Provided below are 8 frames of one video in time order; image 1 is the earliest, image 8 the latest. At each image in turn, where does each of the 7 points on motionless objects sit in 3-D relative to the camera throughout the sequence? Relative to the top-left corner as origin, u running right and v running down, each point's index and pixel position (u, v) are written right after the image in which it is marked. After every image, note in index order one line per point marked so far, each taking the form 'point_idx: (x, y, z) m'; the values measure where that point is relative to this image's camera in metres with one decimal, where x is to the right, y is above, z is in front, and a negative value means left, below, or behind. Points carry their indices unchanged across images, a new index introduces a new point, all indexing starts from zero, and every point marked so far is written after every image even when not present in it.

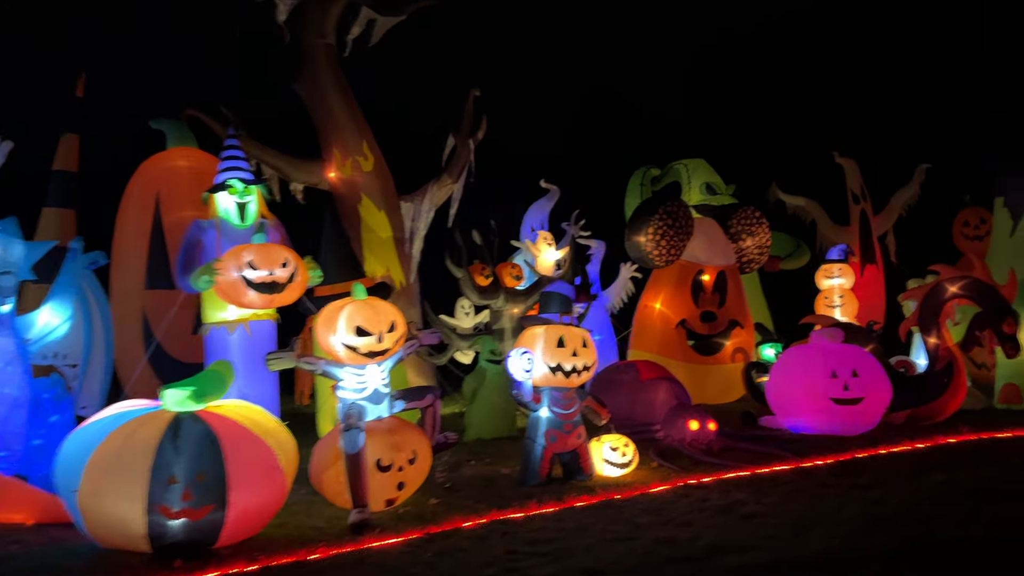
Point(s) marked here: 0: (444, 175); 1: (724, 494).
0: (-0.8, +1.4, +9.5) m
1: (+1.4, -1.4, +5.4) m
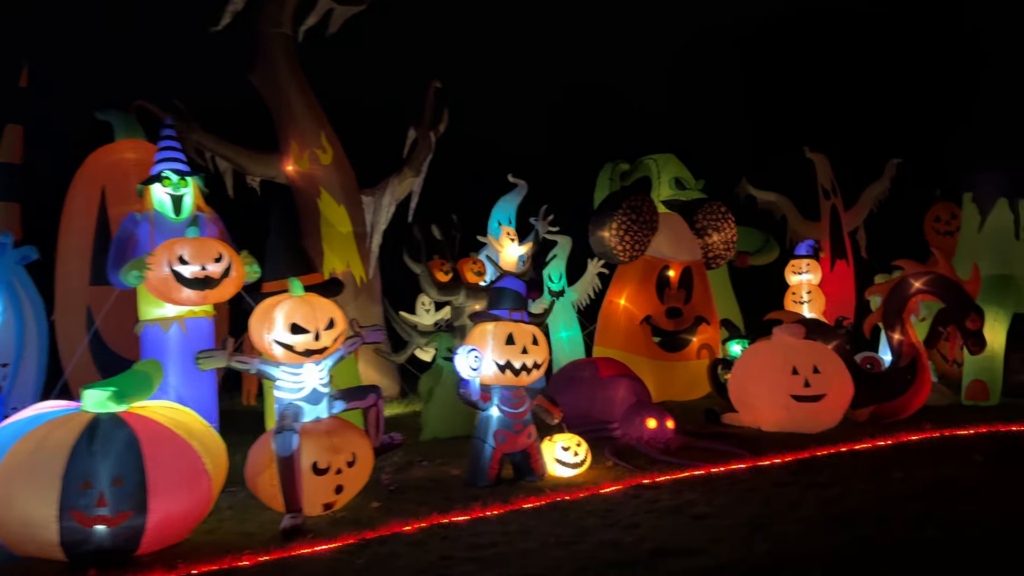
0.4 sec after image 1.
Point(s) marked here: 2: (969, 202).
0: (-1.3, +1.4, +9.3) m
1: (+1.1, -1.4, +5.2) m
2: (+6.2, +1.1, +10.7) m
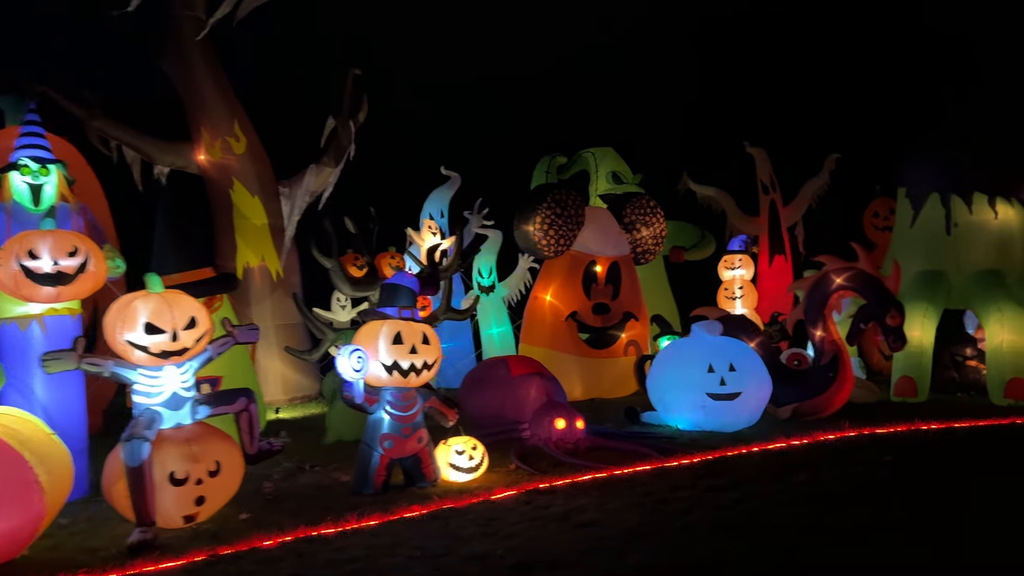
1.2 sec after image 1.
0: (-2.1, +1.5, +9.0) m
1: (+0.4, -1.3, +5.0) m
2: (+5.2, +1.2, +10.6) m
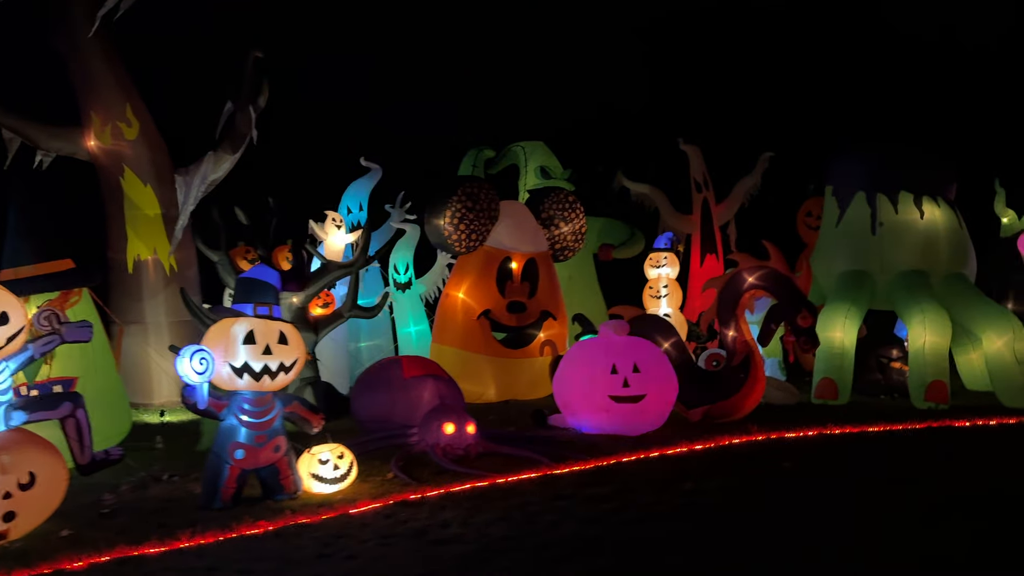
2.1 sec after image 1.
0: (-3.1, +1.5, +8.5) m
1: (-0.5, -1.3, +4.6) m
2: (+4.2, +1.2, +10.4) m
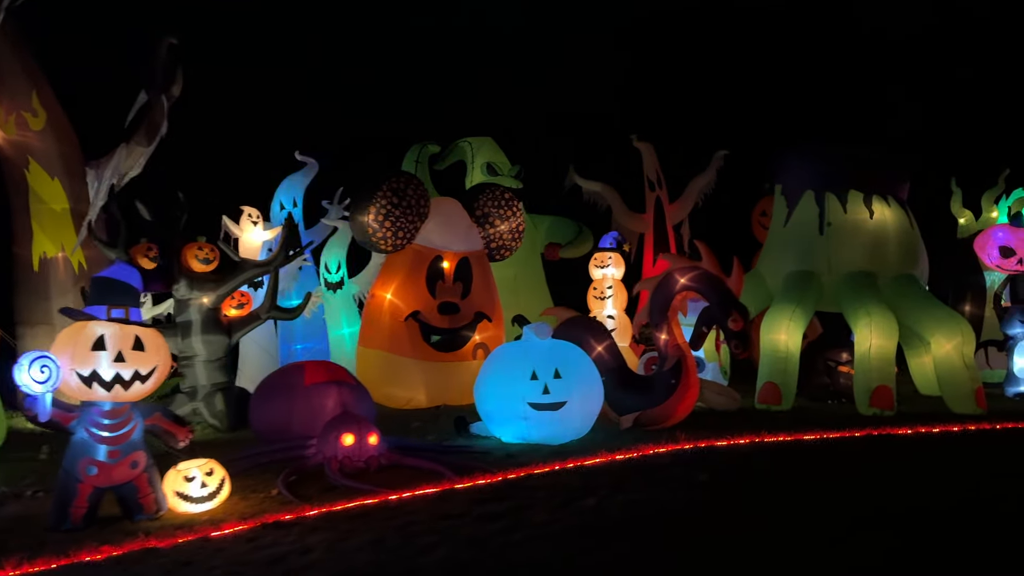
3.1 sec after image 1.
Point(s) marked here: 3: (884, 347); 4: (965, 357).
0: (-3.8, +1.5, +8.1) m
1: (-1.1, -1.3, +4.2) m
2: (+3.4, +1.2, +10.1) m
3: (+4.1, -0.6, +8.7) m
4: (+5.0, -0.8, +8.8) m
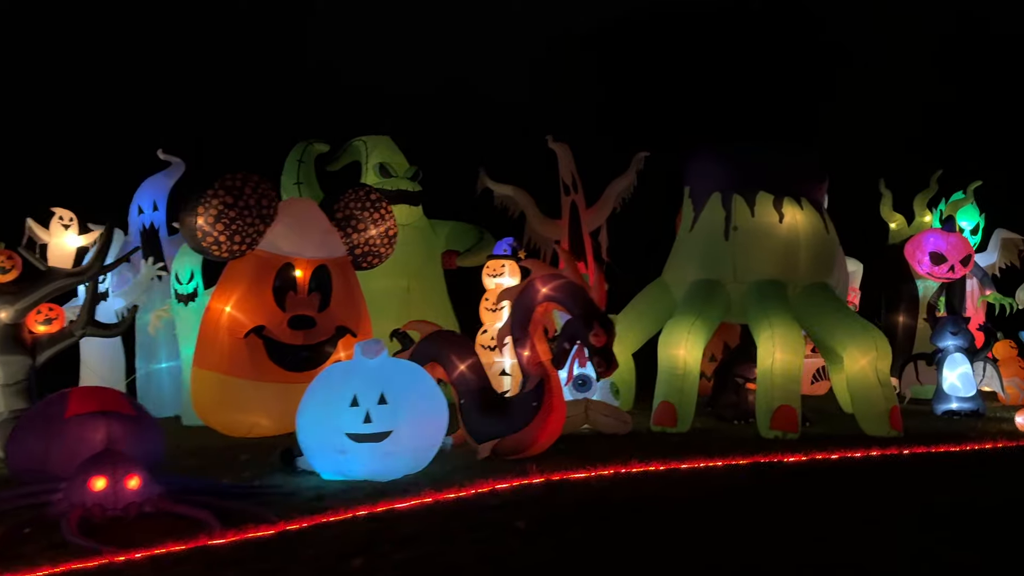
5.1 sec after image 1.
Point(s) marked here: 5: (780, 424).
0: (-5.2, +1.4, +7.1) m
1: (-2.4, -1.4, +3.3) m
2: (+2.1, +1.1, +9.3) m
3: (+2.8, -0.7, +7.9) m
4: (+3.7, -0.9, +8.0) m
5: (+2.6, -1.3, +7.7) m
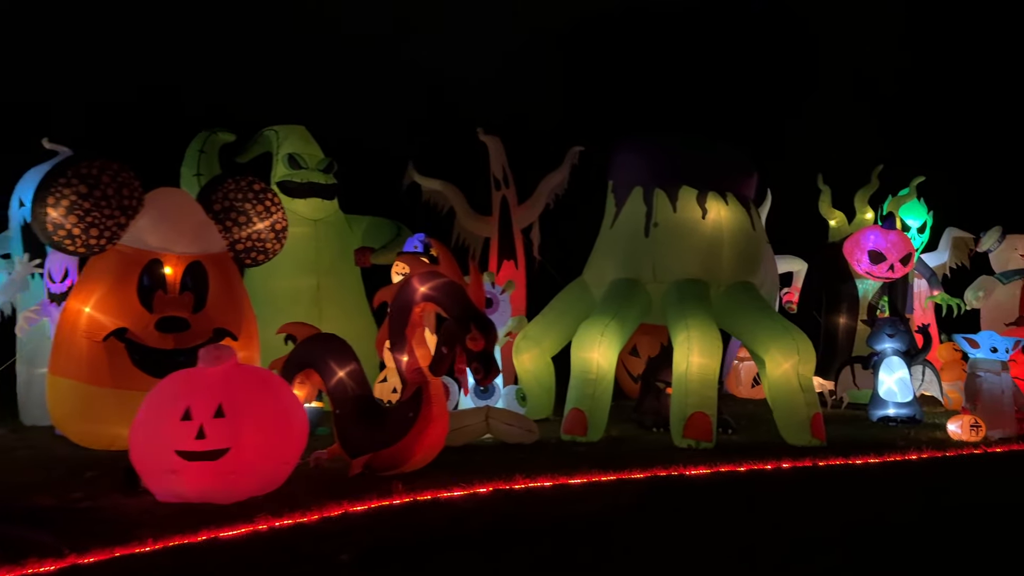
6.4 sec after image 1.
0: (-6.1, +1.4, +6.4) m
1: (-3.2, -1.4, +2.7) m
2: (+1.1, +1.1, +8.8) m
3: (+1.8, -0.7, +7.4) m
4: (+2.8, -0.9, +7.6) m
5: (+1.7, -1.3, +7.2) m
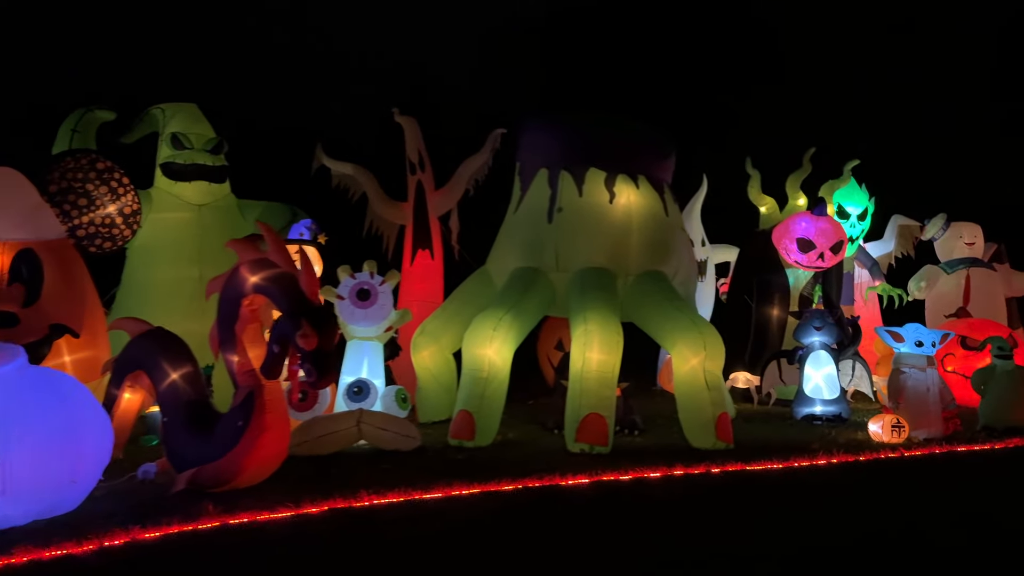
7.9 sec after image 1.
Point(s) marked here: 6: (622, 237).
0: (-7.1, +1.5, +5.6) m
1: (-4.1, -1.4, +2.0) m
2: (0.0, +1.2, +8.2) m
3: (+0.8, -0.7, +6.8) m
4: (+1.7, -0.8, +7.0) m
5: (+0.6, -1.2, +6.6) m
6: (+1.1, +0.5, +7.6) m
